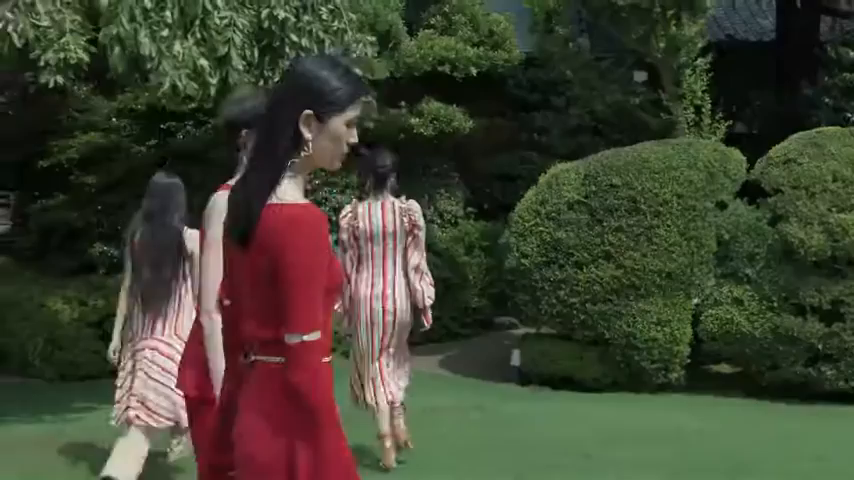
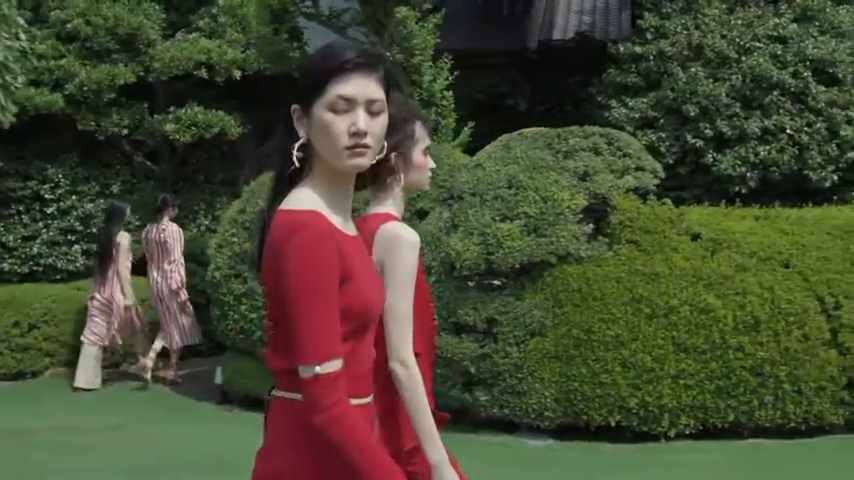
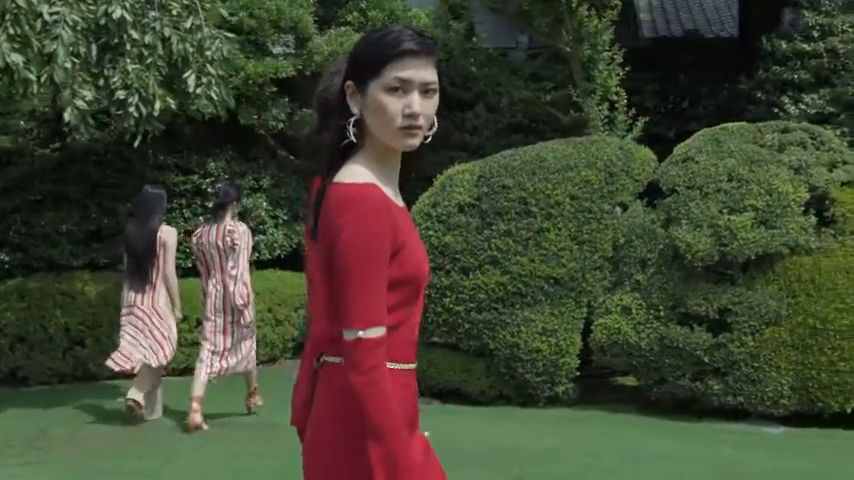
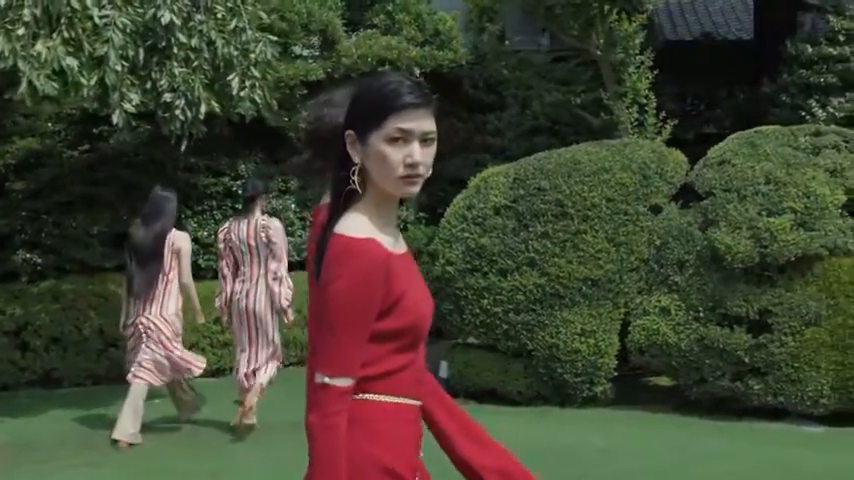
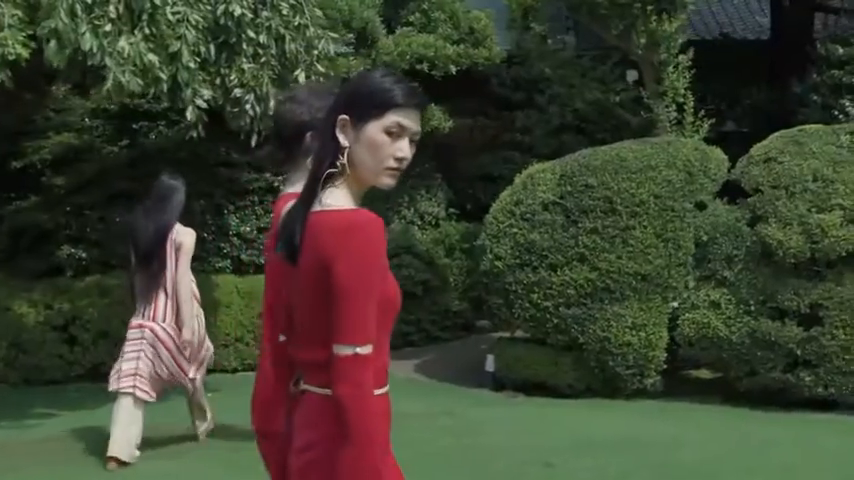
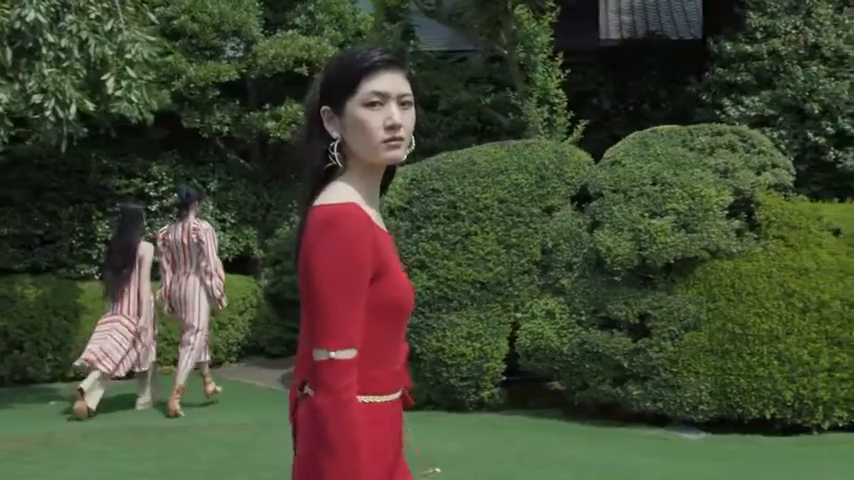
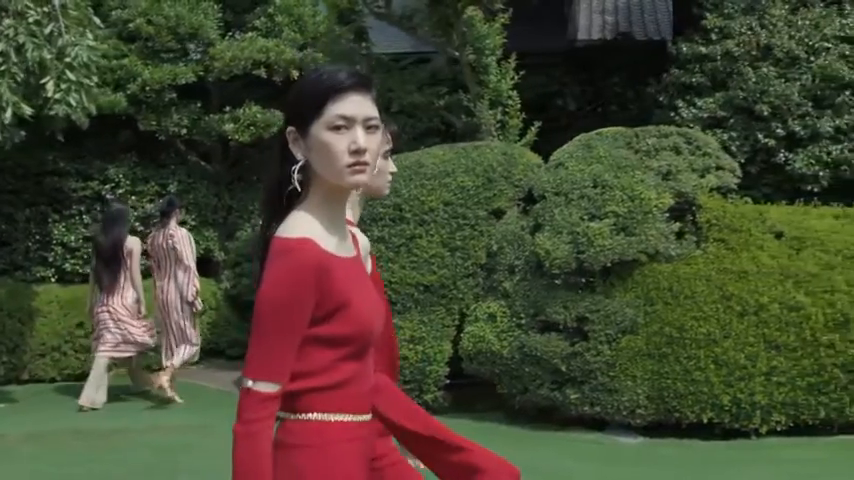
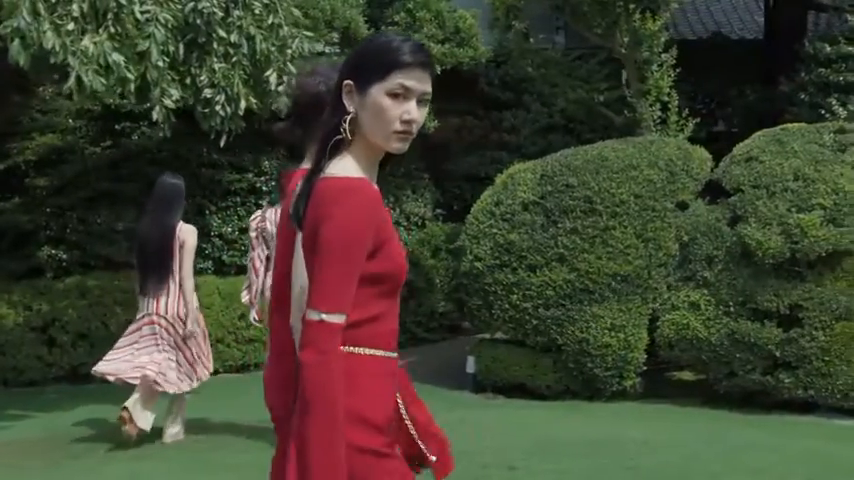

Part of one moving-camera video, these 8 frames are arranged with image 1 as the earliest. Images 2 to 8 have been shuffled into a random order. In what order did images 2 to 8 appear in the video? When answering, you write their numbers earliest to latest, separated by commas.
5, 8, 4, 3, 6, 7, 2
